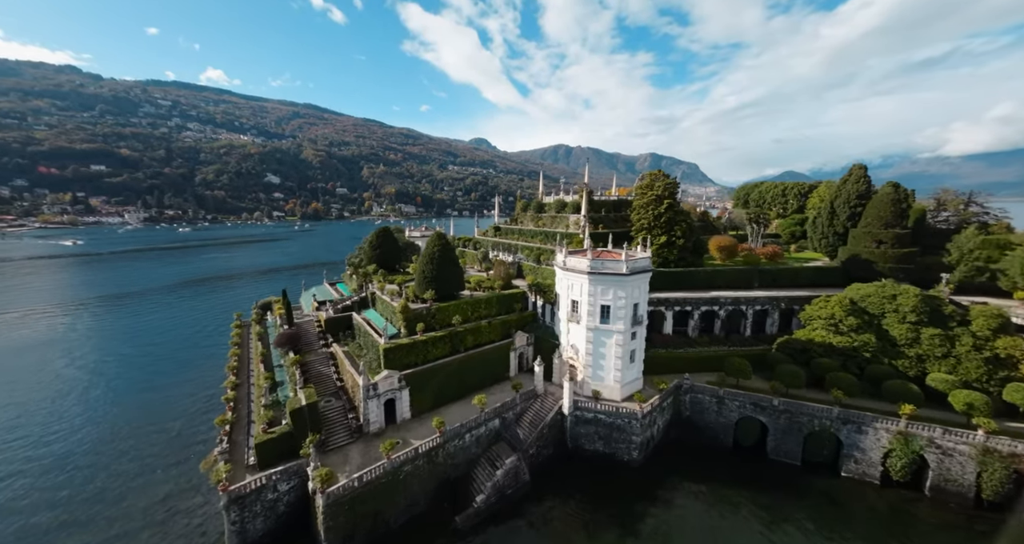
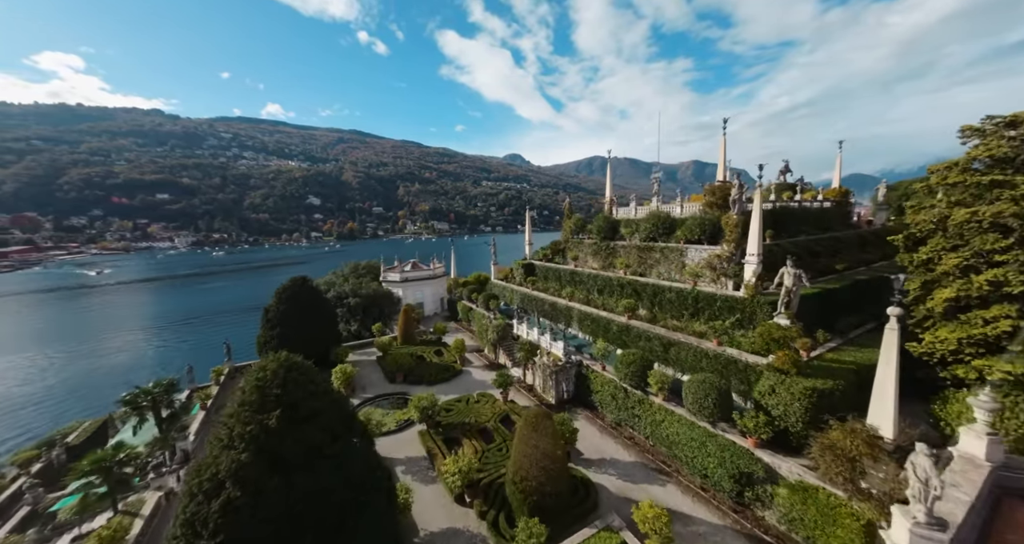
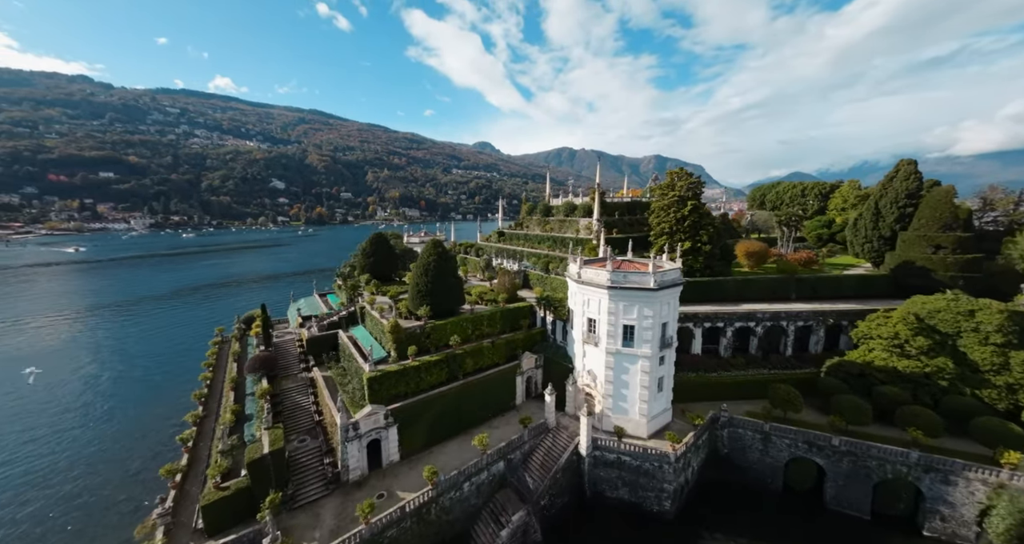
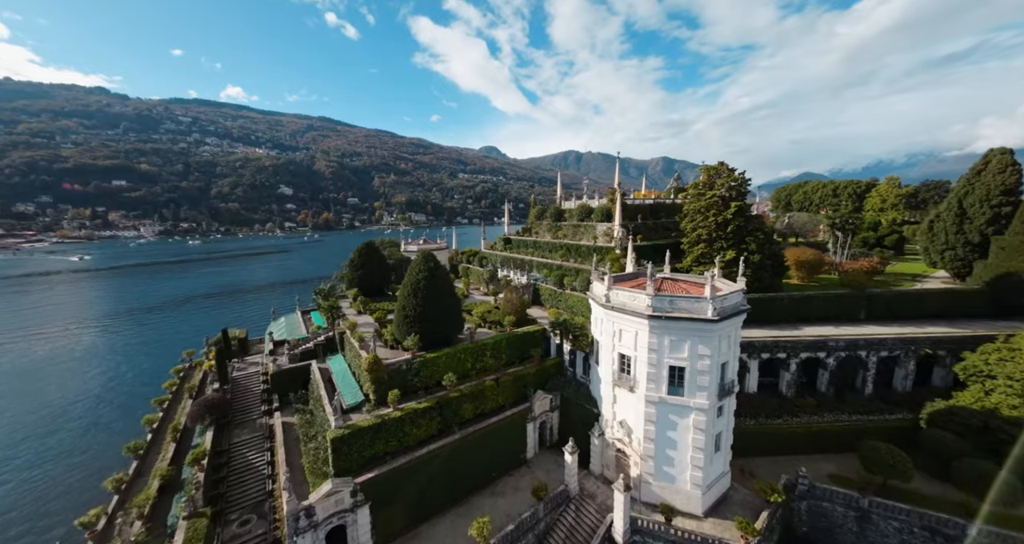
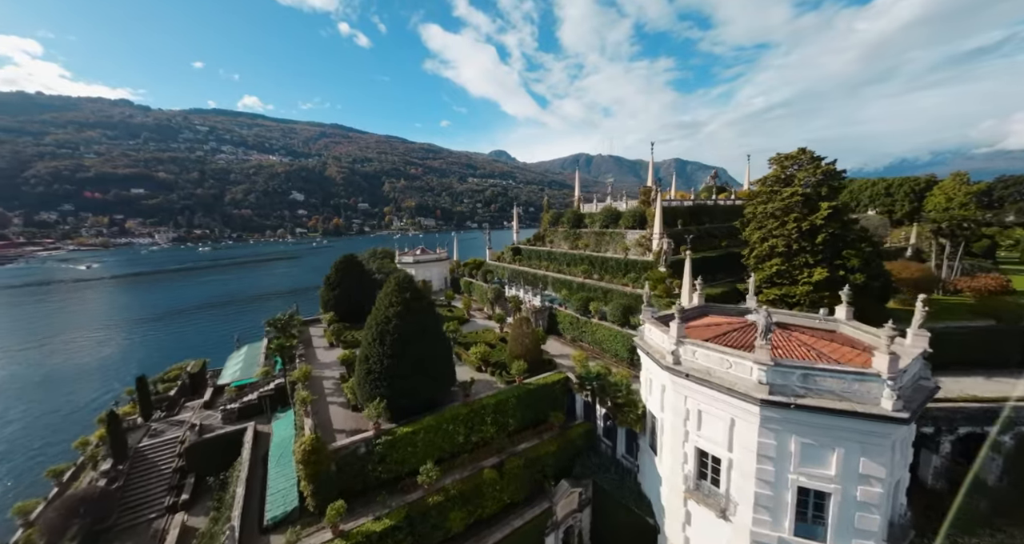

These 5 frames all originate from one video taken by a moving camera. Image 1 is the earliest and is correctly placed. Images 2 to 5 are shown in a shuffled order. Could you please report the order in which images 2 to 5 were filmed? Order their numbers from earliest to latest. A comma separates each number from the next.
3, 4, 5, 2
